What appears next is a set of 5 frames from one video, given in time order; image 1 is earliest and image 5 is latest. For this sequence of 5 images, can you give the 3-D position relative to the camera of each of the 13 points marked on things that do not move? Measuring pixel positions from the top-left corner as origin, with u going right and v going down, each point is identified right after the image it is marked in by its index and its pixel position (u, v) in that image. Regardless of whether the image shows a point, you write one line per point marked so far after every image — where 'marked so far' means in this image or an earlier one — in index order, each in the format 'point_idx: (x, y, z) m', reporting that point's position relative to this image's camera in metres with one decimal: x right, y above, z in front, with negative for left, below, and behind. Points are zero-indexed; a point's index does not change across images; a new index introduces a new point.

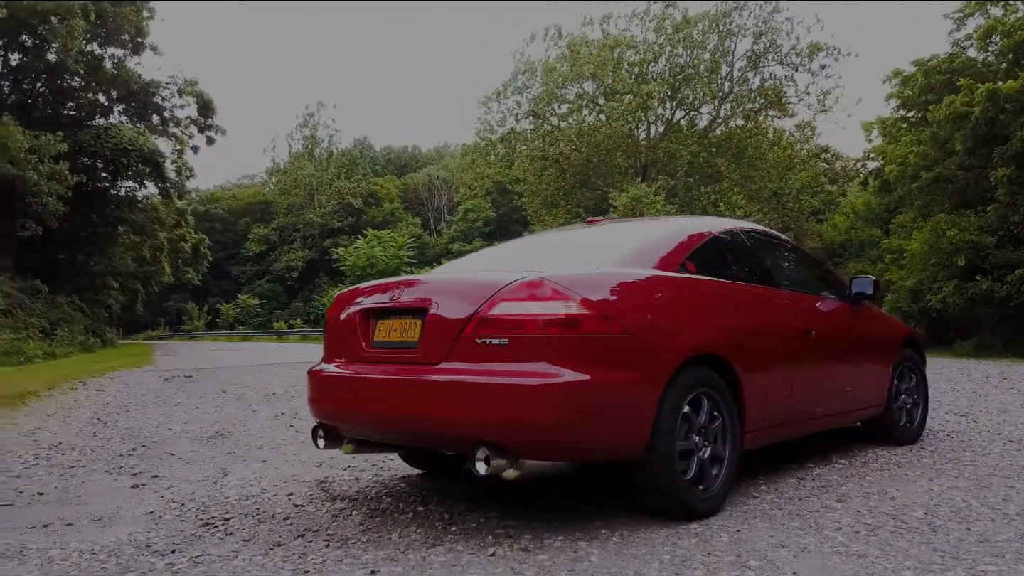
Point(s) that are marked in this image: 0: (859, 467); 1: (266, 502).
0: (+2.0, -1.1, +4.9) m
1: (-1.3, -1.2, +4.4) m
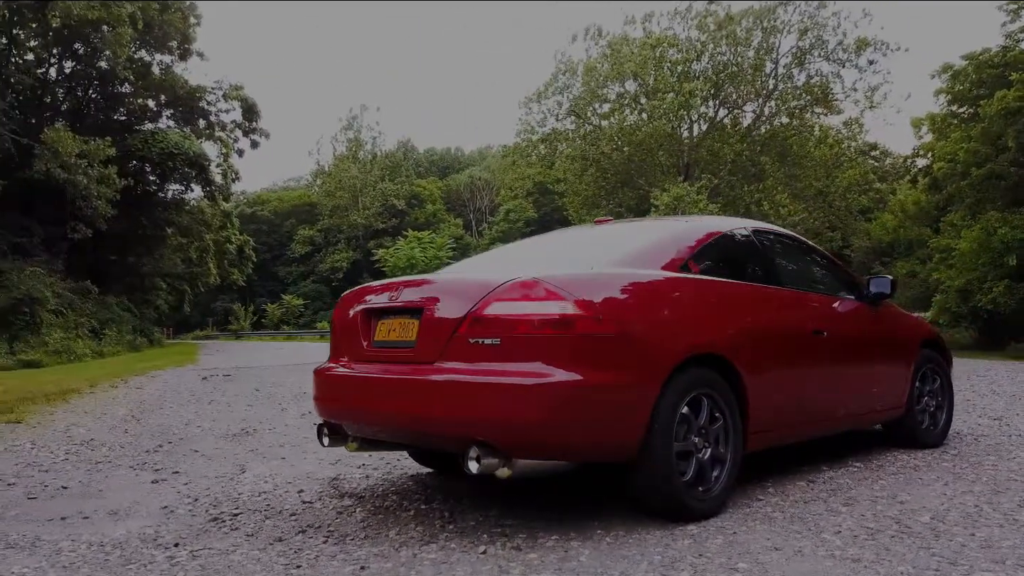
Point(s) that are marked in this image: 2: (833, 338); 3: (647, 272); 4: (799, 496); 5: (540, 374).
0: (+2.1, -1.1, +4.8) m
1: (-1.3, -1.2, +4.5) m
2: (+1.9, -0.3, +4.7) m
3: (+0.6, +0.1, +3.8) m
4: (+1.4, -1.0, +4.1) m
5: (+0.1, -0.3, +3.3) m
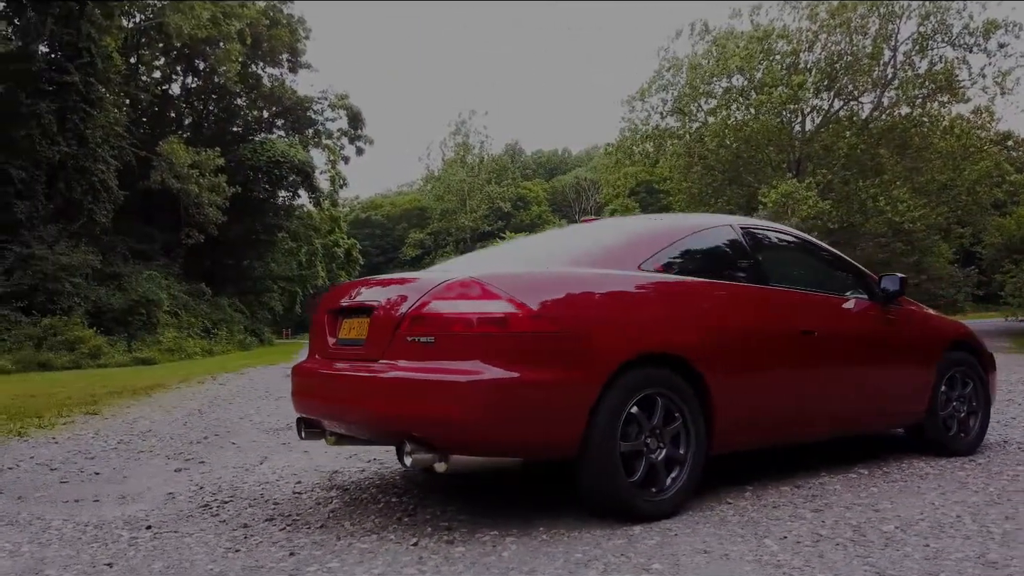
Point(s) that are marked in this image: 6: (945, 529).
0: (+2.0, -1.0, +4.5) m
1: (-1.4, -1.2, +4.8) m
2: (+1.8, -0.3, +4.6) m
3: (+0.4, +0.1, +3.8) m
4: (+1.3, -1.0, +4.0) m
5: (-0.2, -0.3, +3.3) m
6: (+1.8, -1.0, +3.4) m
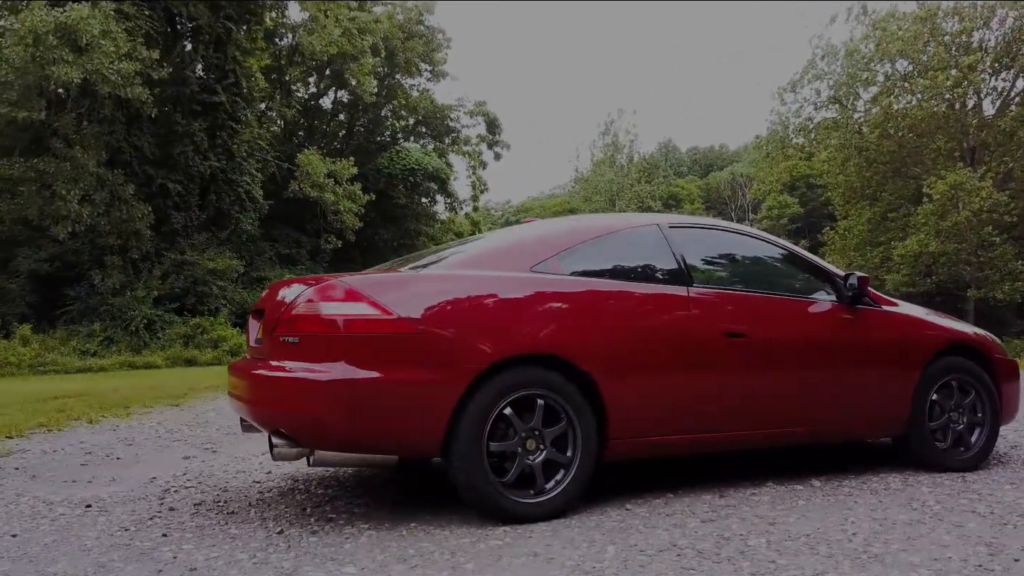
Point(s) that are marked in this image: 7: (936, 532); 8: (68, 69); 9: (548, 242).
0: (+1.6, -1.0, +4.3) m
1: (-1.7, -1.2, +5.1) m
2: (+1.4, -0.3, +4.3) m
3: (-0.1, +0.1, +3.8) m
4: (+0.8, -1.0, +3.9) m
5: (-0.8, -0.4, +3.5) m
6: (+1.2, -1.0, +3.2) m
7: (+1.8, -1.0, +3.4) m
8: (-9.5, +4.7, +17.8) m
9: (+0.2, +0.2, +4.1) m
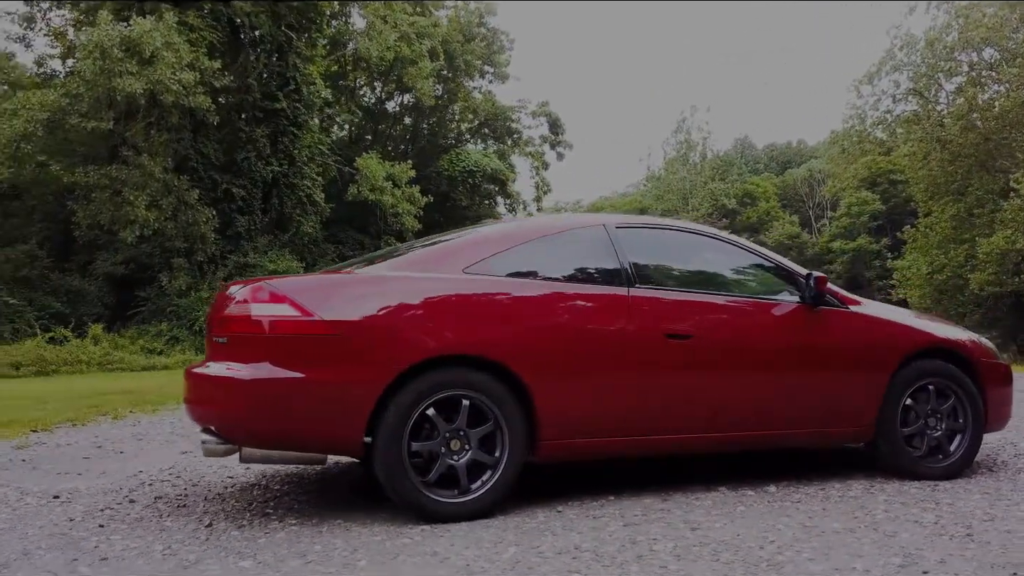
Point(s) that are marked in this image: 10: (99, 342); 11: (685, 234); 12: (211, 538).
0: (+1.3, -1.1, +4.2) m
1: (-1.9, -1.2, +5.3) m
2: (+1.1, -0.3, +4.3) m
3: (-0.4, +0.1, +3.9) m
4: (+0.4, -1.0, +3.8) m
5: (-1.1, -0.4, +3.6) m
6: (+0.8, -1.0, +3.2) m
7: (+1.4, -1.0, +3.3) m
8: (-8.6, +4.7, +18.6) m
9: (-0.1, +0.2, +4.1) m
10: (-10.0, -1.3, +19.9) m
11: (+0.8, +0.3, +4.5) m
12: (-1.2, -1.0, +3.4) m
